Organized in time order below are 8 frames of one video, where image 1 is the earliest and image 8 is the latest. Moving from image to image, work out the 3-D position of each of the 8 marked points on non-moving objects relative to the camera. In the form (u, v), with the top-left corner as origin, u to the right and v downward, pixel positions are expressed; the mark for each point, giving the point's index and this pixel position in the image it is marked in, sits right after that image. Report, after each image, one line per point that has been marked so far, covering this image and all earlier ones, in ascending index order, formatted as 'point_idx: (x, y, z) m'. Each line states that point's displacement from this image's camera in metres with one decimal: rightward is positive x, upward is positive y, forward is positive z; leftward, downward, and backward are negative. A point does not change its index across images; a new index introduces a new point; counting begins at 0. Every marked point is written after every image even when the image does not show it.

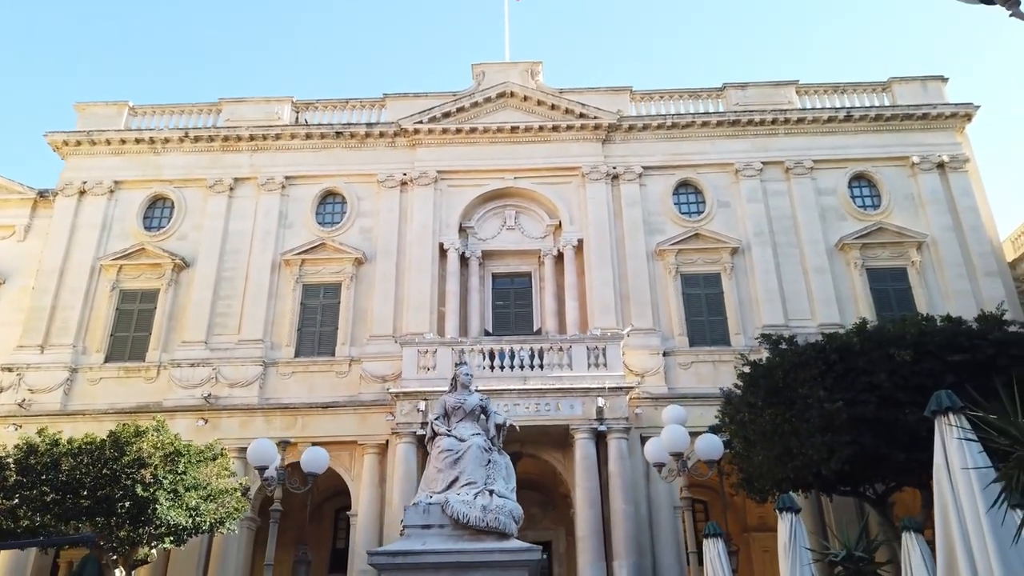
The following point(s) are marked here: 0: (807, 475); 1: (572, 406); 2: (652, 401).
0: (+5.2, -3.3, +13.3) m
1: (+1.5, -2.8, +18.5) m
2: (+3.6, -2.9, +19.7) m
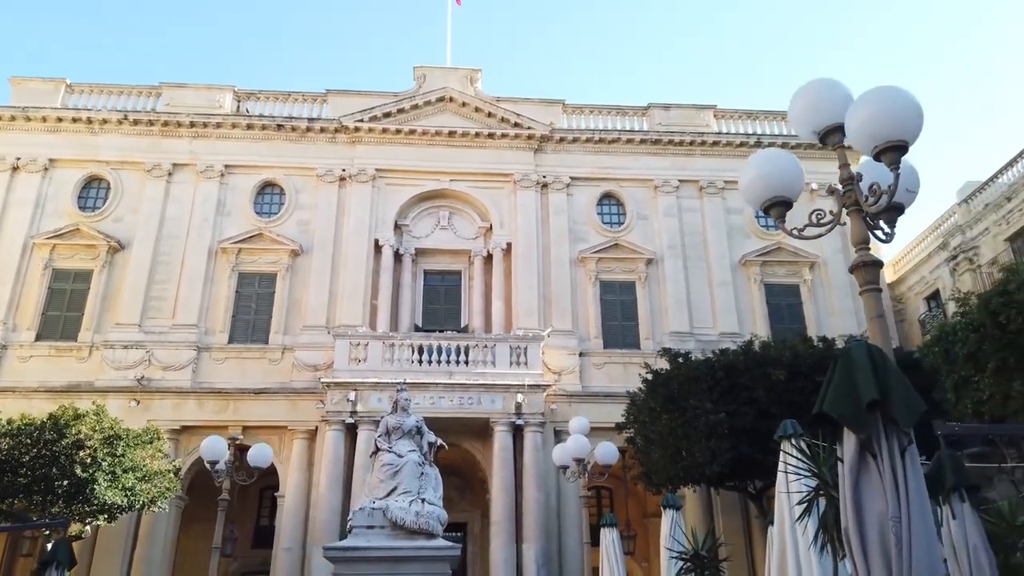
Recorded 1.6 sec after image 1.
0: (+3.6, -3.8, +15.2) m
1: (-0.5, -2.9, +20.0) m
2: (+1.6, -3.1, +21.4) m
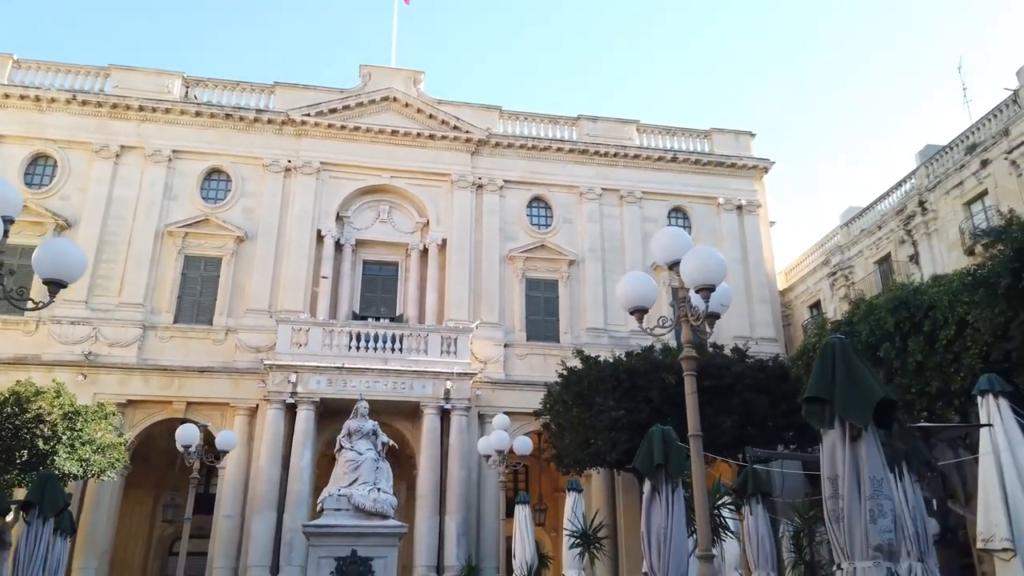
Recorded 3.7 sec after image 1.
0: (+2.0, -4.0, +17.7) m
1: (-2.6, -2.8, +22.0) m
2: (-0.7, -3.0, +23.6) m
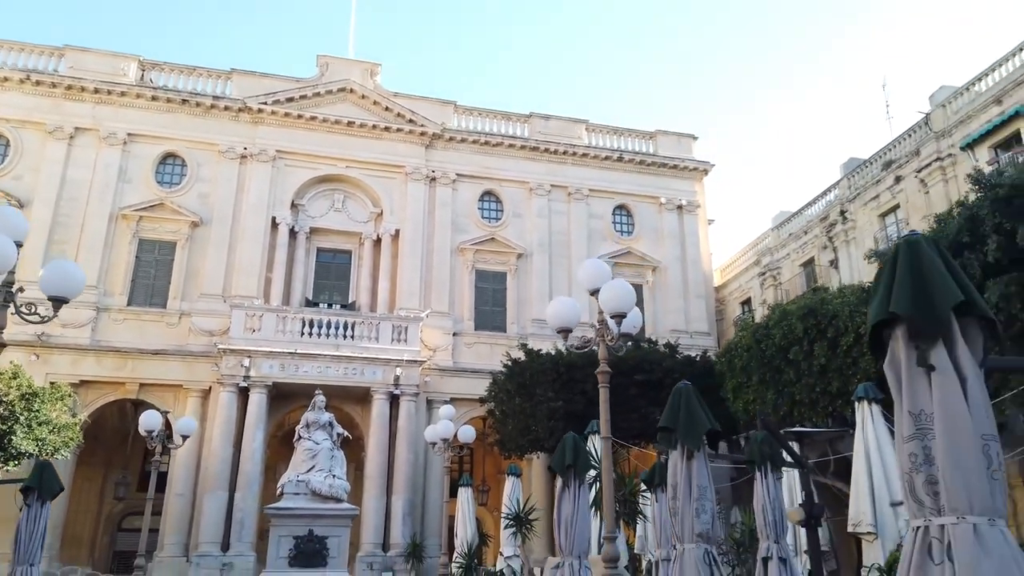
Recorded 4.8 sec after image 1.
0: (+0.6, -4.0, +19.0) m
1: (-4.2, -2.5, +23.0) m
2: (-2.4, -2.7, +24.6) m
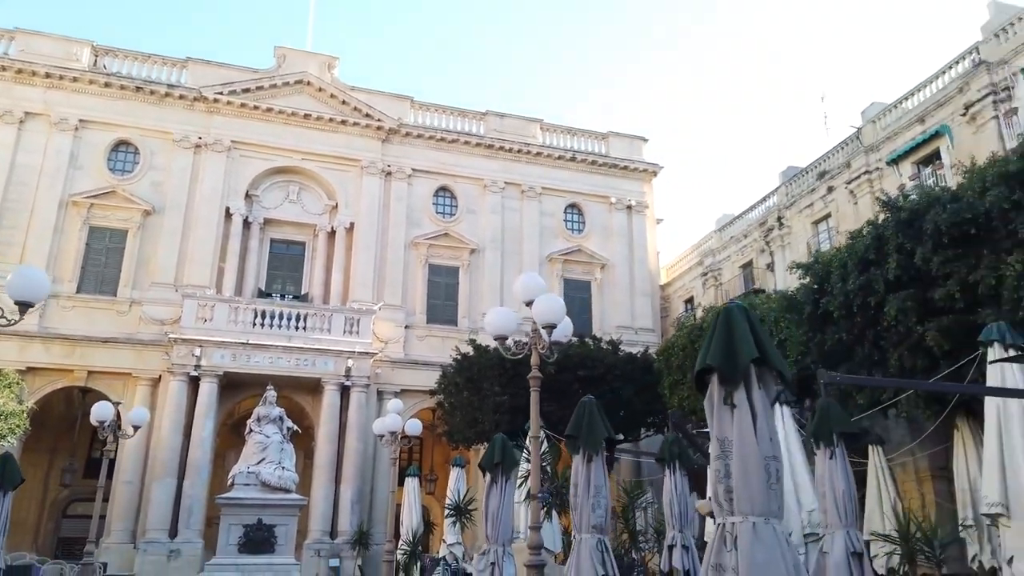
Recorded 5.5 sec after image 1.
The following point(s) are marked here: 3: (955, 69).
0: (-0.8, -3.9, +19.7) m
1: (-5.8, -2.3, +23.4) m
2: (-4.1, -2.5, +25.2) m
3: (+10.5, +5.2, +18.0) m
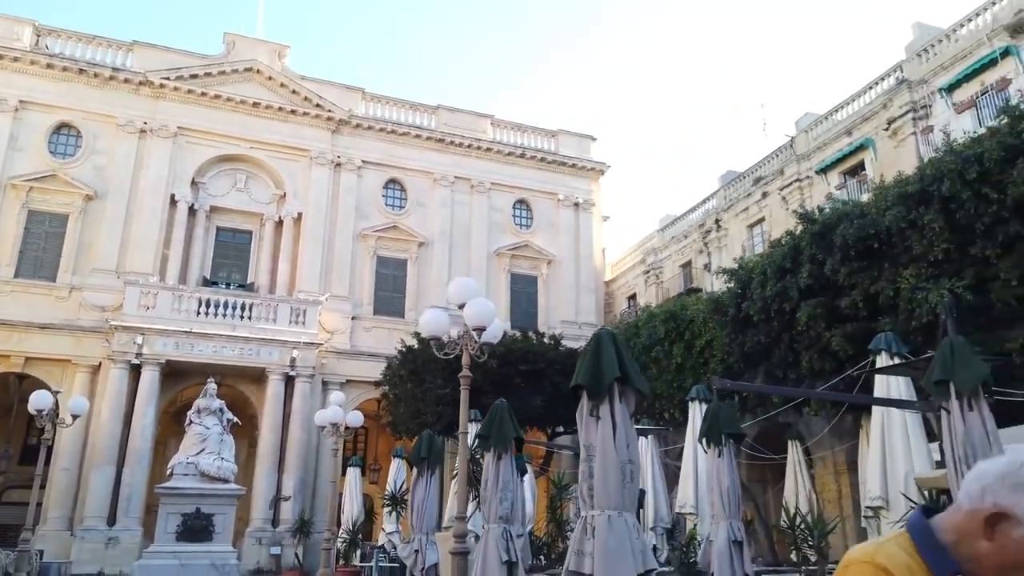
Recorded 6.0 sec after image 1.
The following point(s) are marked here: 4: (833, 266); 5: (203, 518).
0: (-2.4, -3.8, +20.1) m
1: (-7.5, -2.0, +23.5) m
2: (-5.9, -2.2, +25.4) m
3: (+9.3, +5.1, +19.0) m
4: (+4.8, +0.3, +11.2) m
5: (-5.2, -3.9, +12.8) m
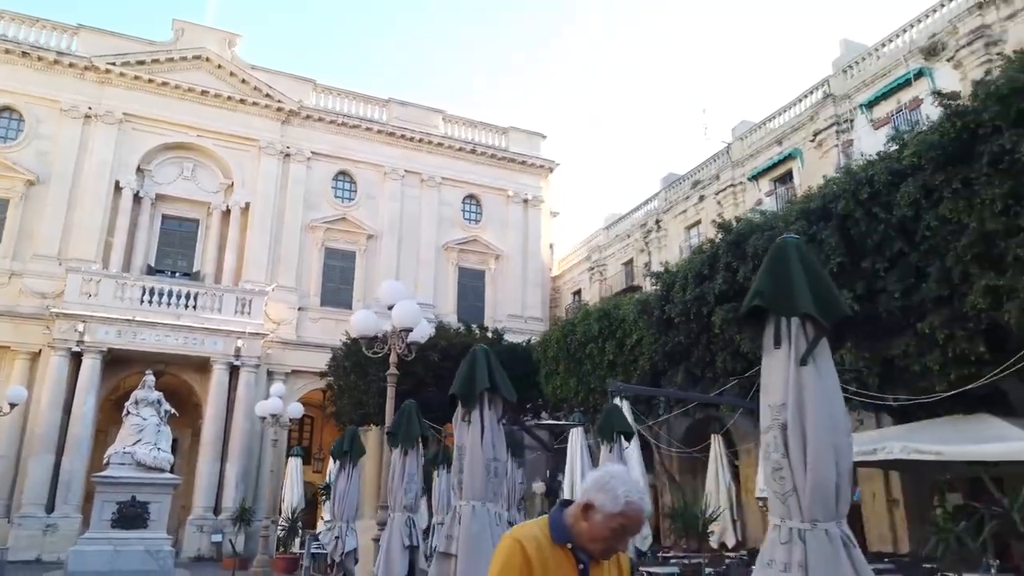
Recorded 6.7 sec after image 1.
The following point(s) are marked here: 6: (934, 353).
0: (-4.0, -3.6, +20.6) m
1: (-9.3, -1.7, +23.6) m
2: (-7.8, -1.9, +25.6) m
3: (+7.9, +5.0, +20.0) m
4: (+3.7, +0.2, +12.0) m
5: (-6.4, -3.8, +13.1) m
6: (+5.3, -0.8, +9.5) m
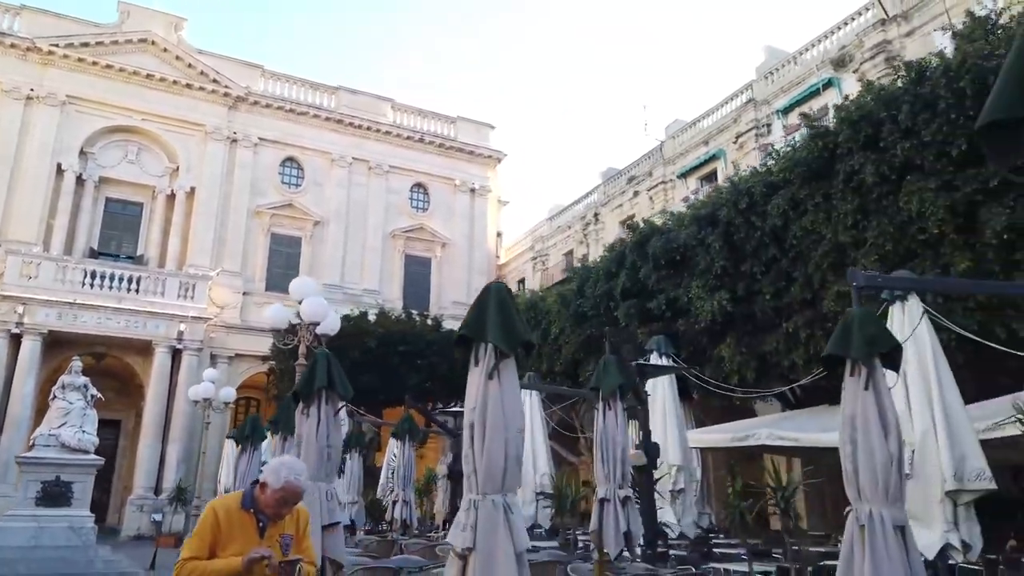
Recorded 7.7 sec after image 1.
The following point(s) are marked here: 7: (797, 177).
0: (-5.8, -3.2, +21.2) m
1: (-11.2, -1.2, +23.9) m
2: (-9.8, -1.4, +25.9) m
3: (+6.2, +5.2, +21.0) m
4: (+2.3, +0.3, +12.9) m
5: (-8.0, -3.6, +13.6) m
6: (+4.0, -0.9, +10.5) m
7: (+3.9, +1.5, +10.4) m
